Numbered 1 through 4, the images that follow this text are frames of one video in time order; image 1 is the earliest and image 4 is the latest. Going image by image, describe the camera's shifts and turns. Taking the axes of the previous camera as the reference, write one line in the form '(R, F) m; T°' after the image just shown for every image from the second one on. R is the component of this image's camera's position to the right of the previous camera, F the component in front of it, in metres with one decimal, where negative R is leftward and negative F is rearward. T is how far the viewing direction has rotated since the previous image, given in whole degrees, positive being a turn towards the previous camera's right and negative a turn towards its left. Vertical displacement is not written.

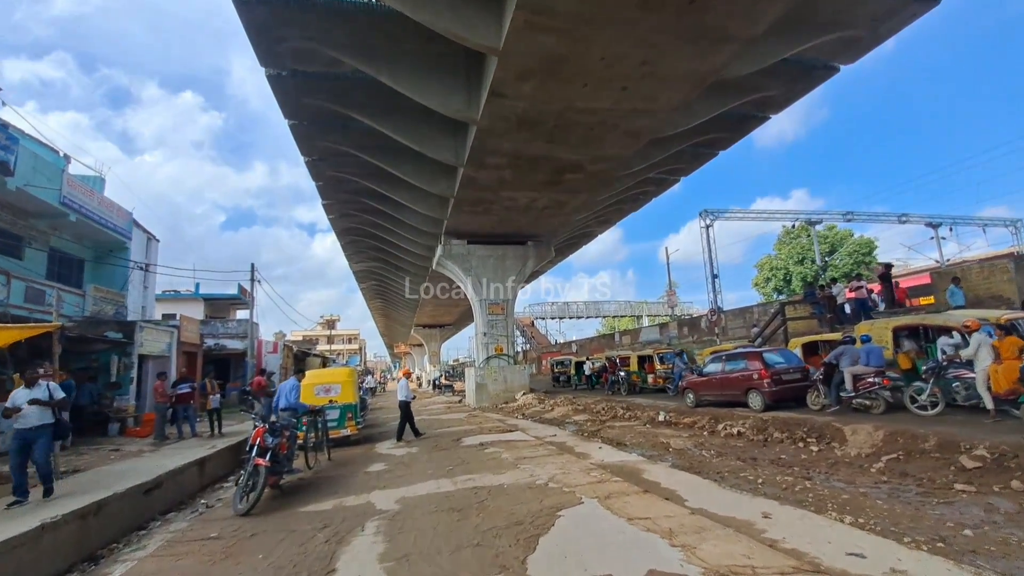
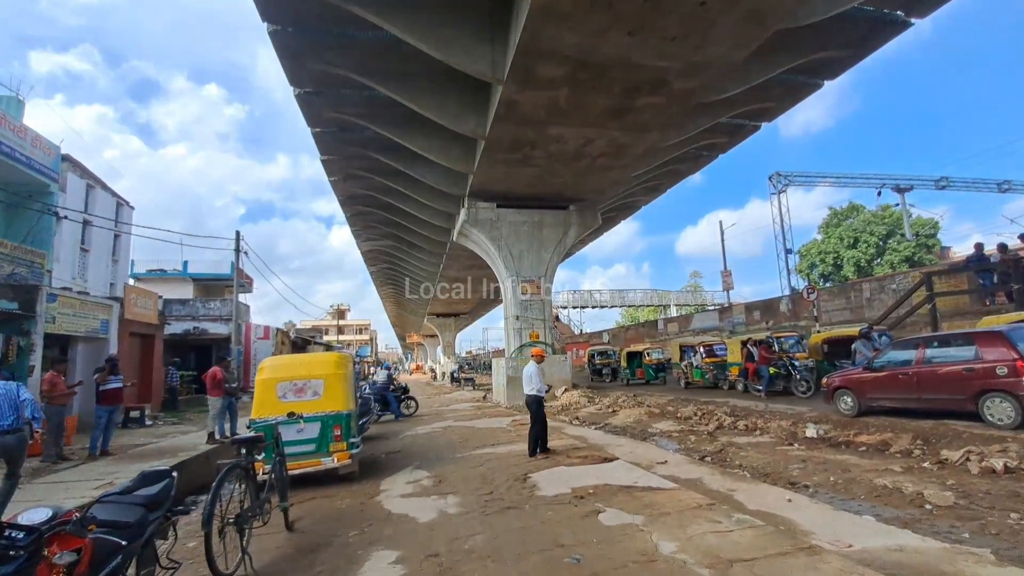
(-1.0, +3.9) m; -1°
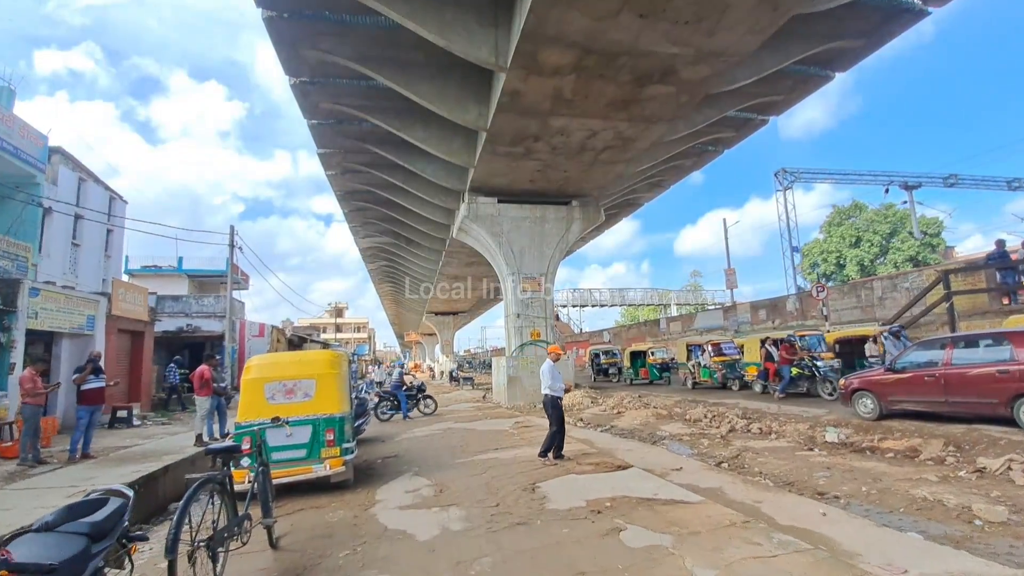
(-0.1, +0.4) m; 0°
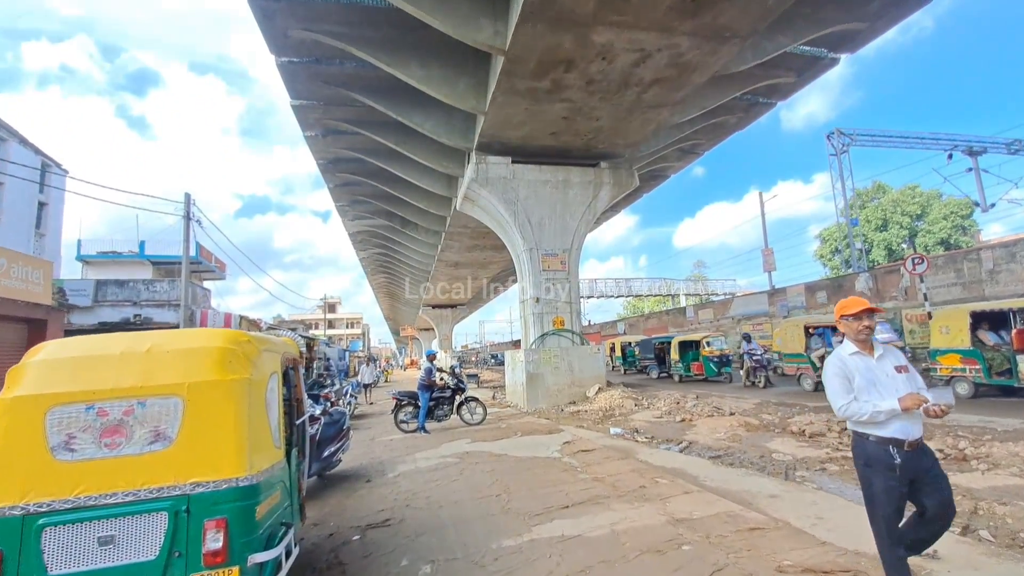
(-0.6, +3.0) m; +1°
